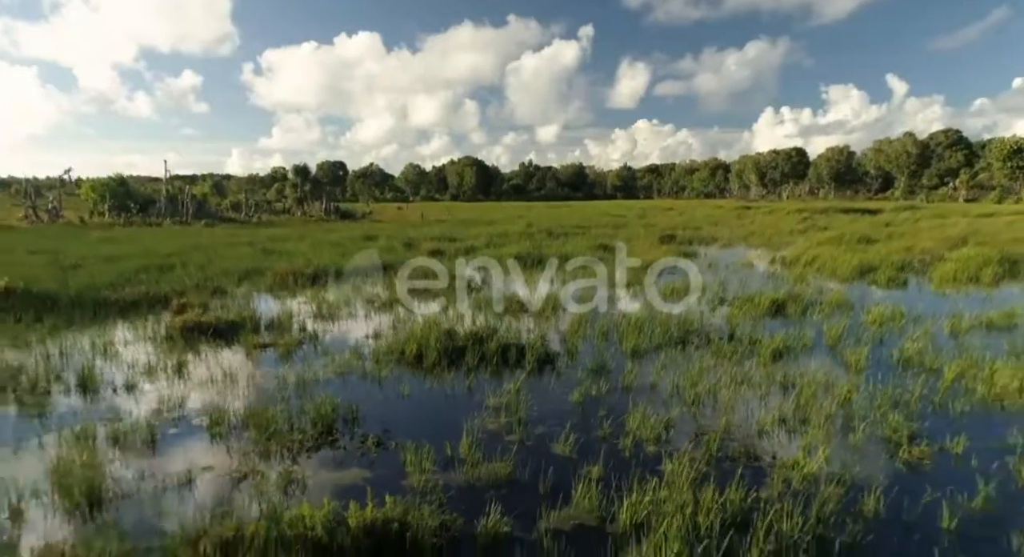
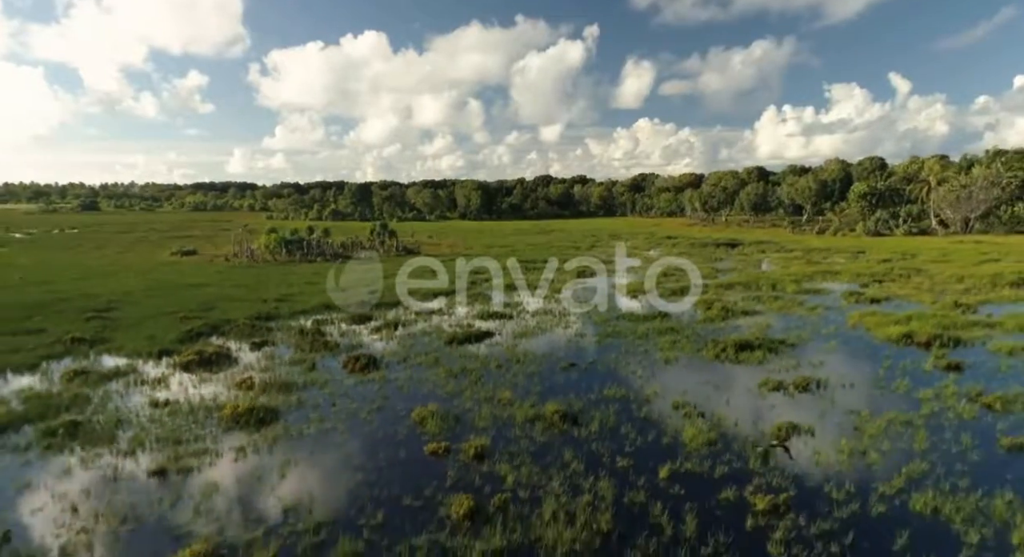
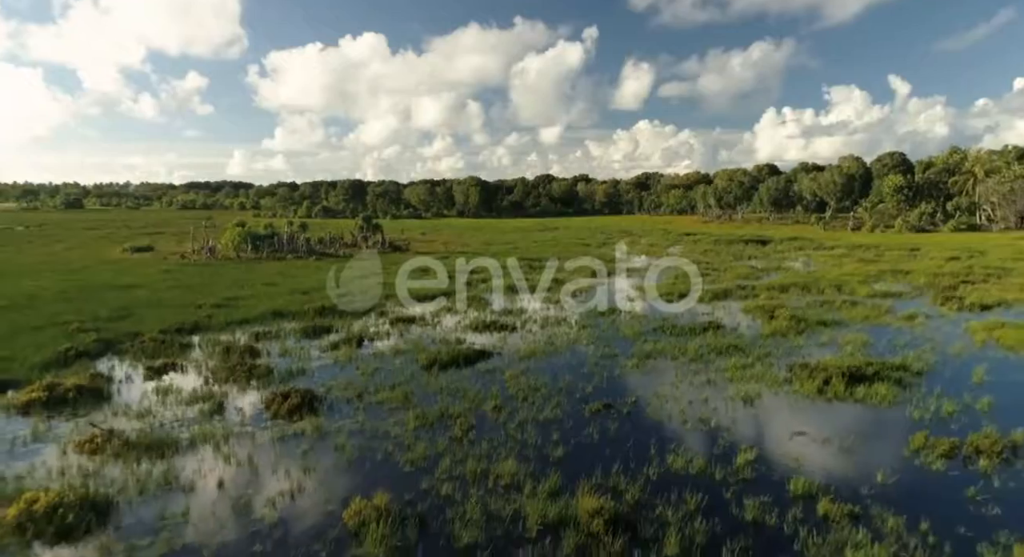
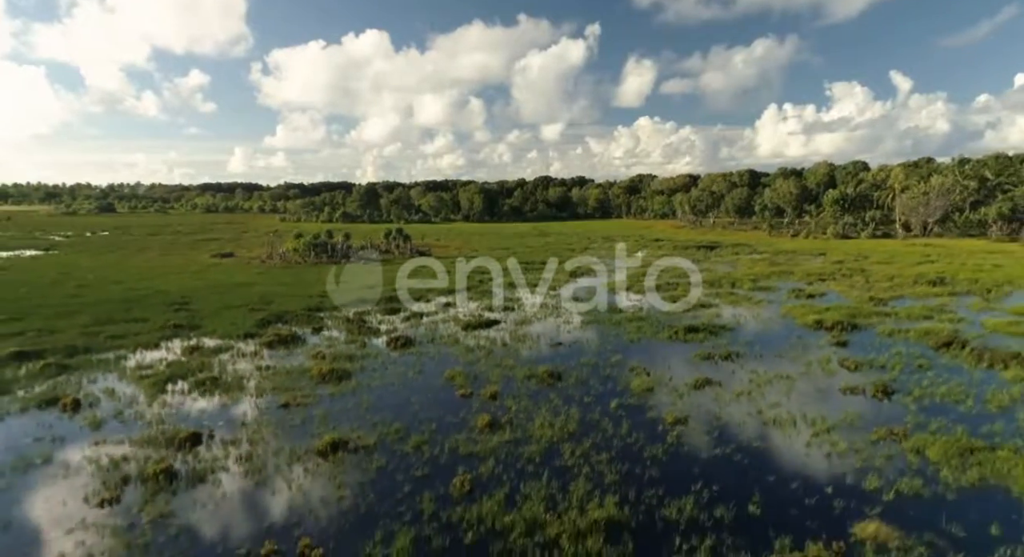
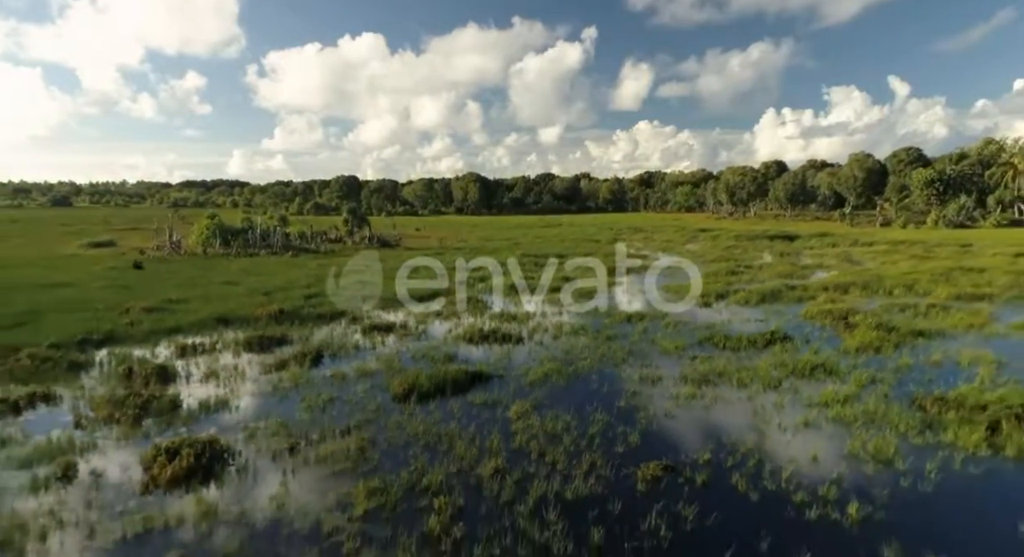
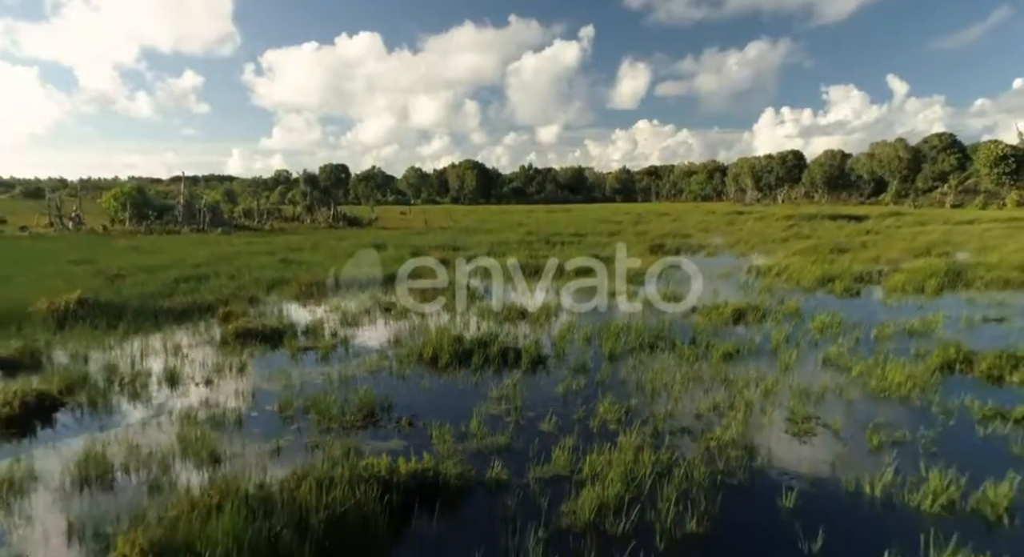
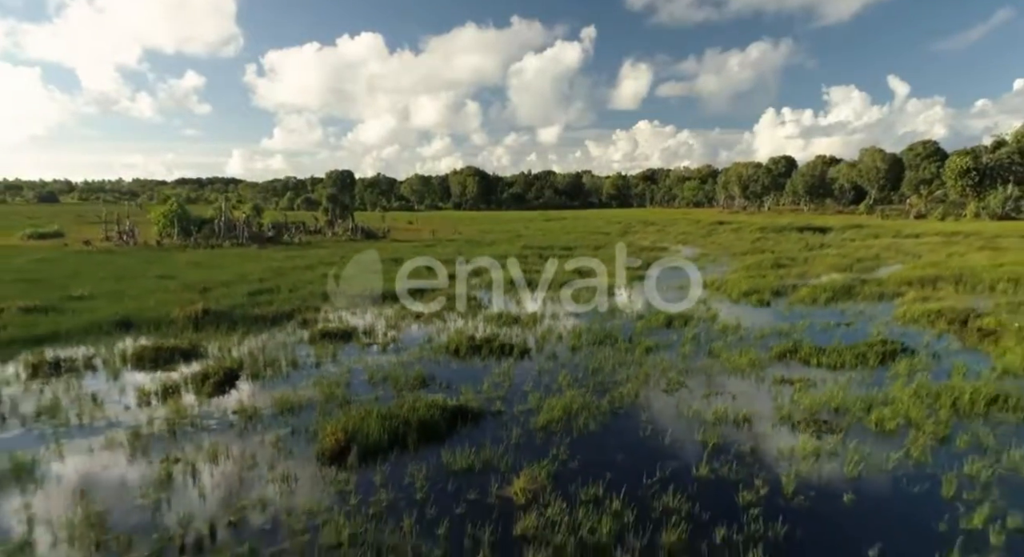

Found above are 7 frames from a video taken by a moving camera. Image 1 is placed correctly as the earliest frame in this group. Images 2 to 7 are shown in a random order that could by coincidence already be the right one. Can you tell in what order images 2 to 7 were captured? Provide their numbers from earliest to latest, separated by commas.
6, 7, 5, 3, 2, 4
